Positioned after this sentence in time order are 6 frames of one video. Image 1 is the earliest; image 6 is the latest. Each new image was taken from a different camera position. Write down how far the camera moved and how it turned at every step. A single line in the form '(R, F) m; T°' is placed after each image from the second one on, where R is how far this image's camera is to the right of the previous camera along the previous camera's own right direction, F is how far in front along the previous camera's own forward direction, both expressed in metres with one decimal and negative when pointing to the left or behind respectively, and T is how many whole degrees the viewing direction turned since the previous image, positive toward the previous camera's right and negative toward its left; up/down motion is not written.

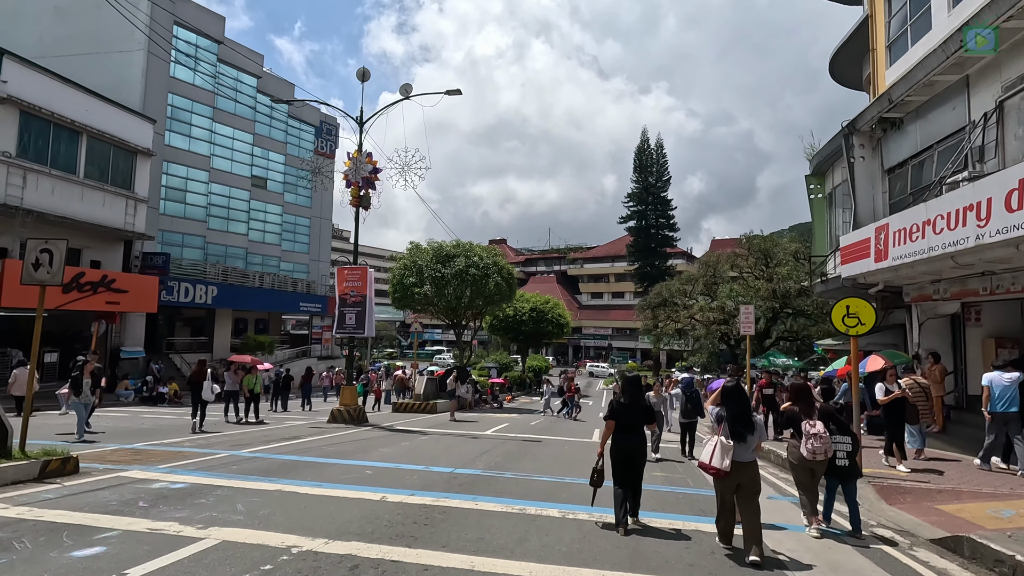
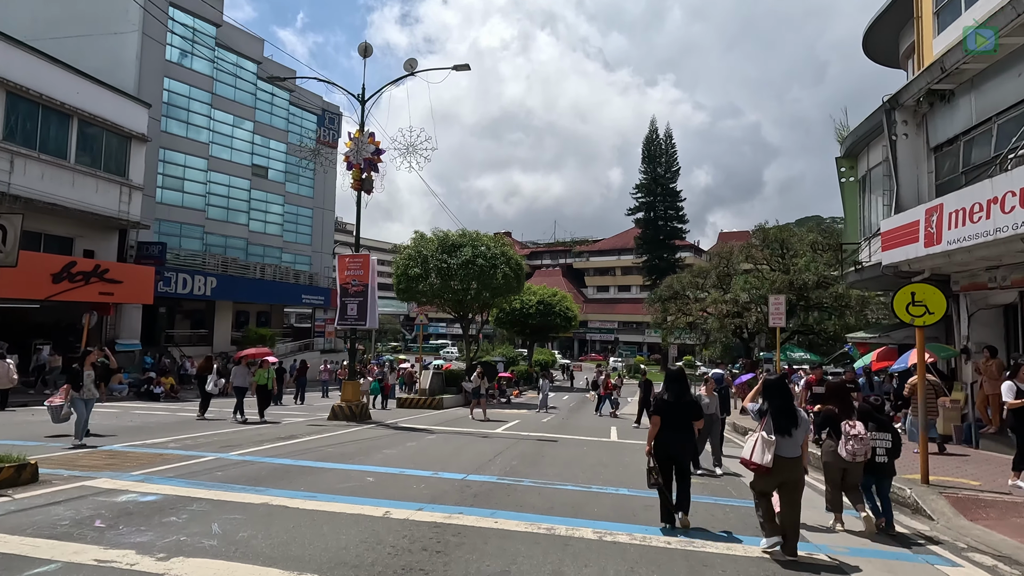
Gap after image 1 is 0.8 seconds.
(-0.2, +1.1) m; 0°
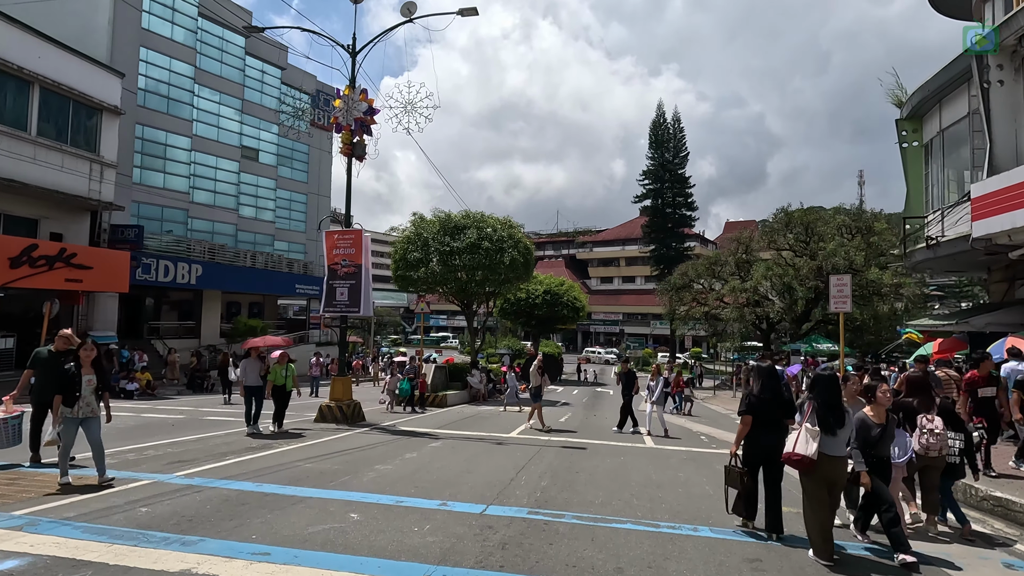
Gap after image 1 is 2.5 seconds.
(-0.4, +2.3) m; 0°
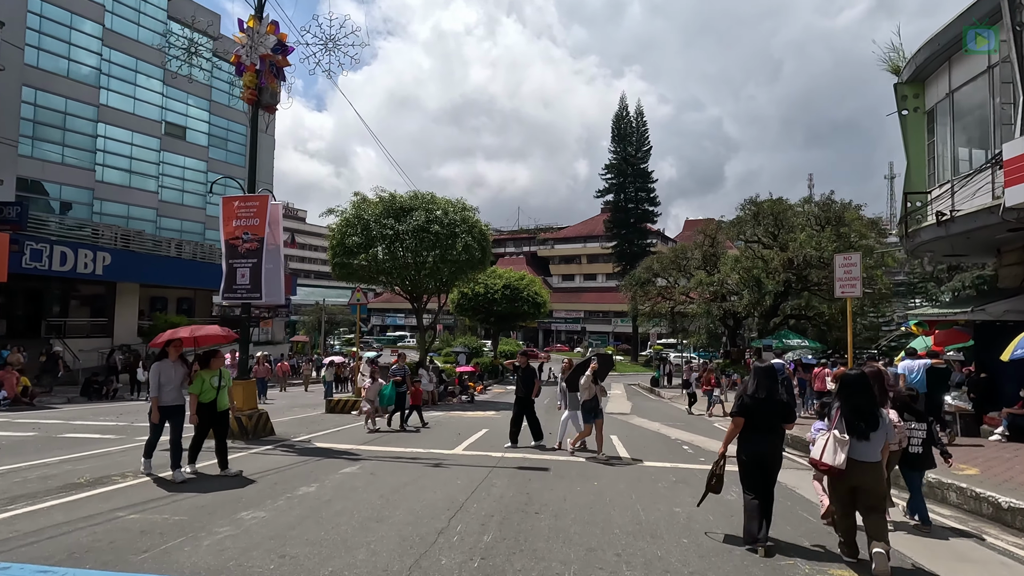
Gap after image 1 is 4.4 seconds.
(+0.3, +2.6) m; +4°
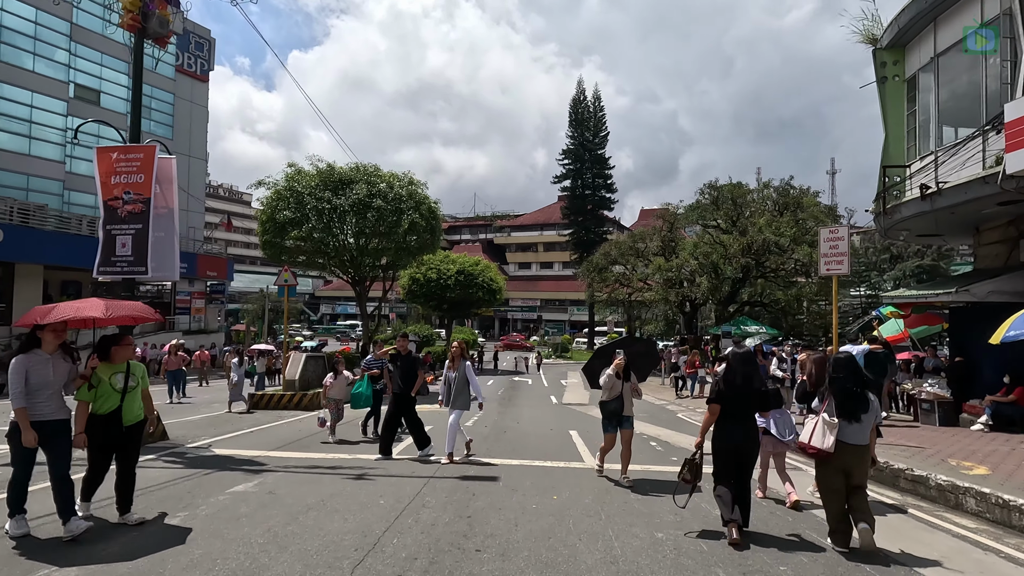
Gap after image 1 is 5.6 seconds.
(+0.2, +1.6) m; +5°
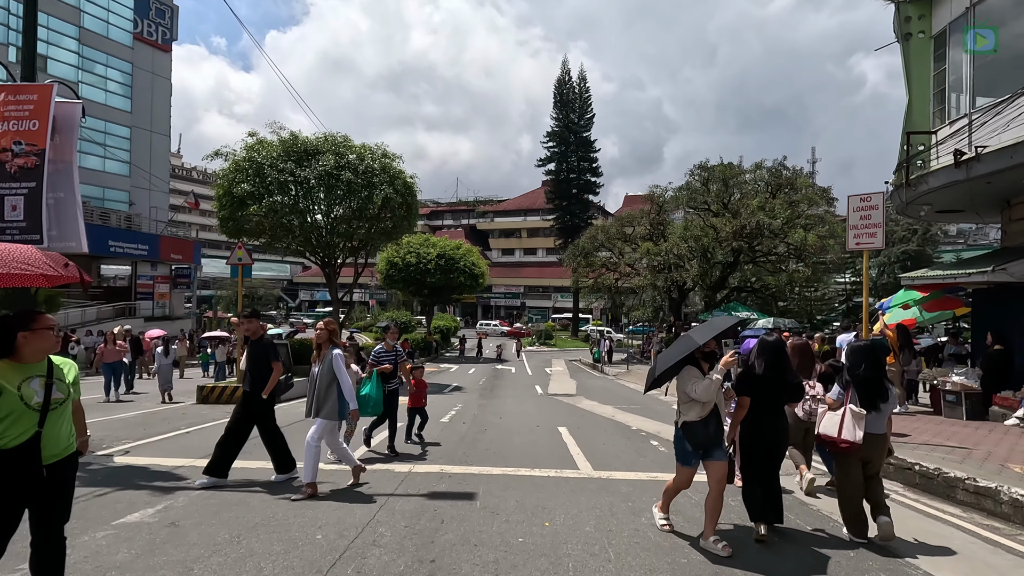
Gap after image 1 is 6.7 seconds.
(0.0, +1.5) m; +2°
